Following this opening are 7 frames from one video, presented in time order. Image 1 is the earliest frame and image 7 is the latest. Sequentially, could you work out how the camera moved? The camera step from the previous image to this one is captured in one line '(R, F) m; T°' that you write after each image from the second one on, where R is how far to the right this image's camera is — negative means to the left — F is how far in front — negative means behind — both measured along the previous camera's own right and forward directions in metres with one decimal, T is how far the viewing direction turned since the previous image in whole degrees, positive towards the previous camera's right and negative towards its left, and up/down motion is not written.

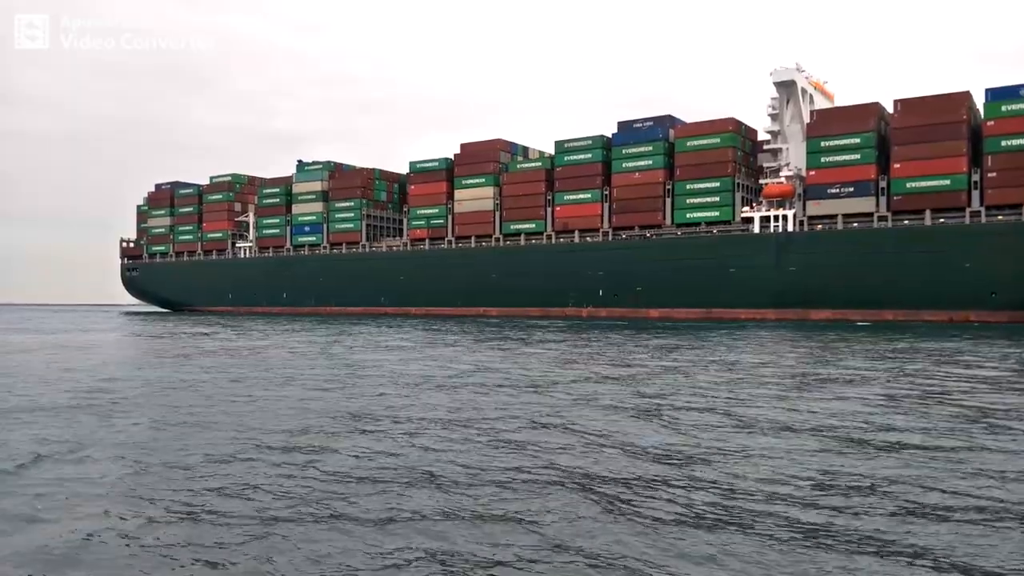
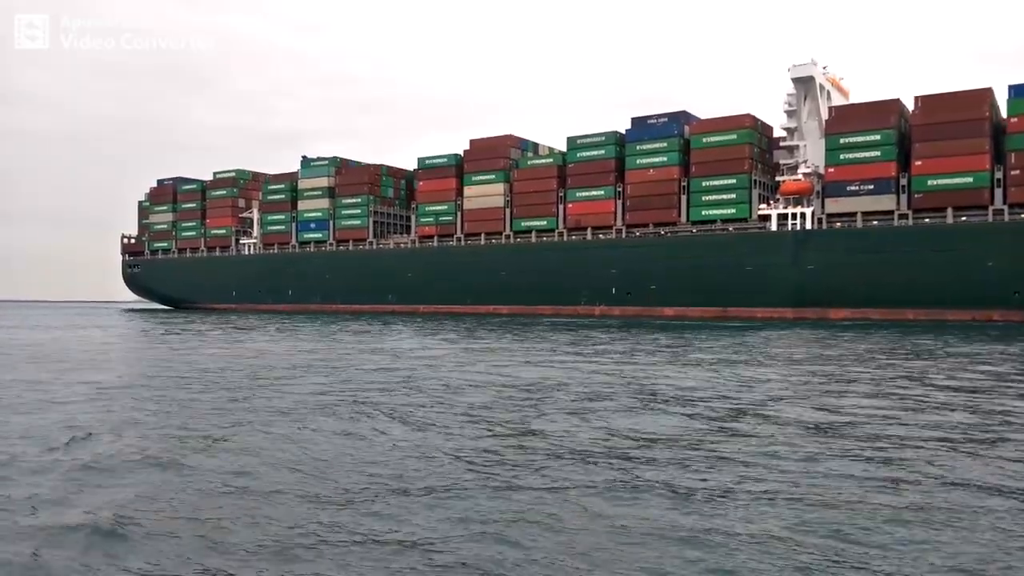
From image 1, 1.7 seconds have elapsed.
(-0.5, +0.4) m; 0°
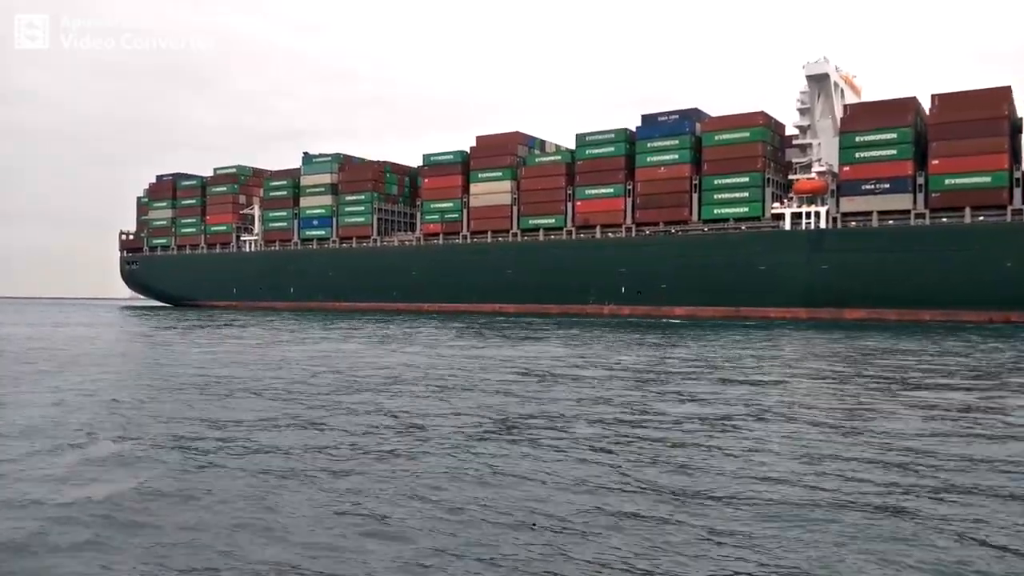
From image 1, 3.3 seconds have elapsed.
(-0.4, +0.4) m; 0°
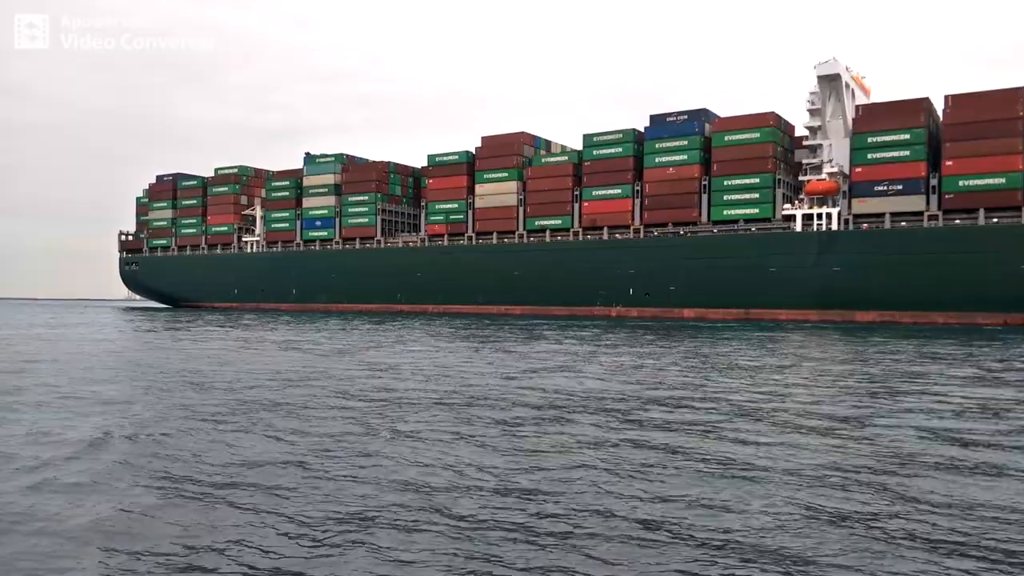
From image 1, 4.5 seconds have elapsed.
(-0.4, +0.3) m; 0°
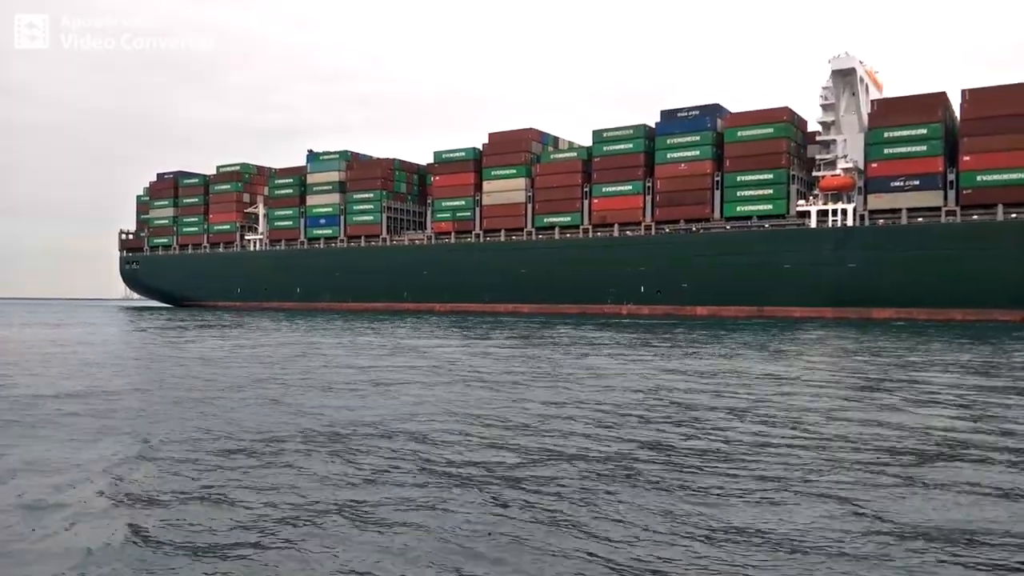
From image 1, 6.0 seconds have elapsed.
(-0.4, +0.3) m; 0°
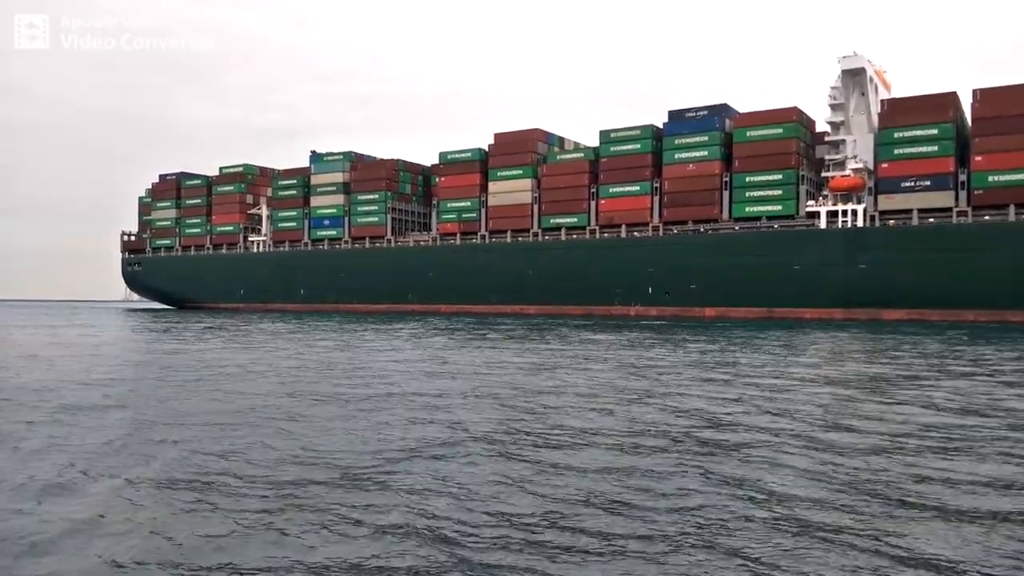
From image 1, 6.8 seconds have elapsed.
(-0.3, +0.1) m; 0°
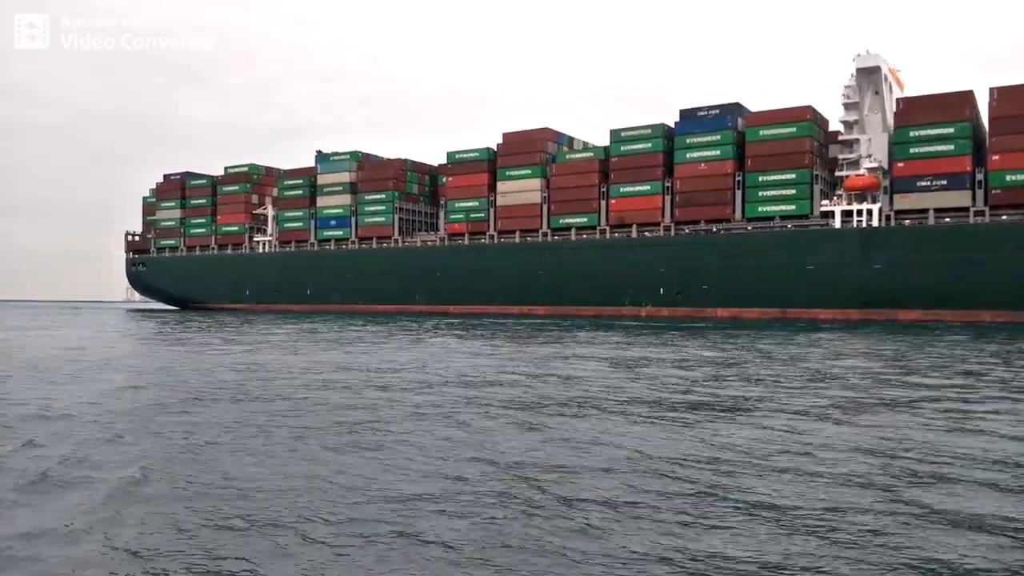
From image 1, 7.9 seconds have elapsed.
(-0.4, +0.2) m; 0°
